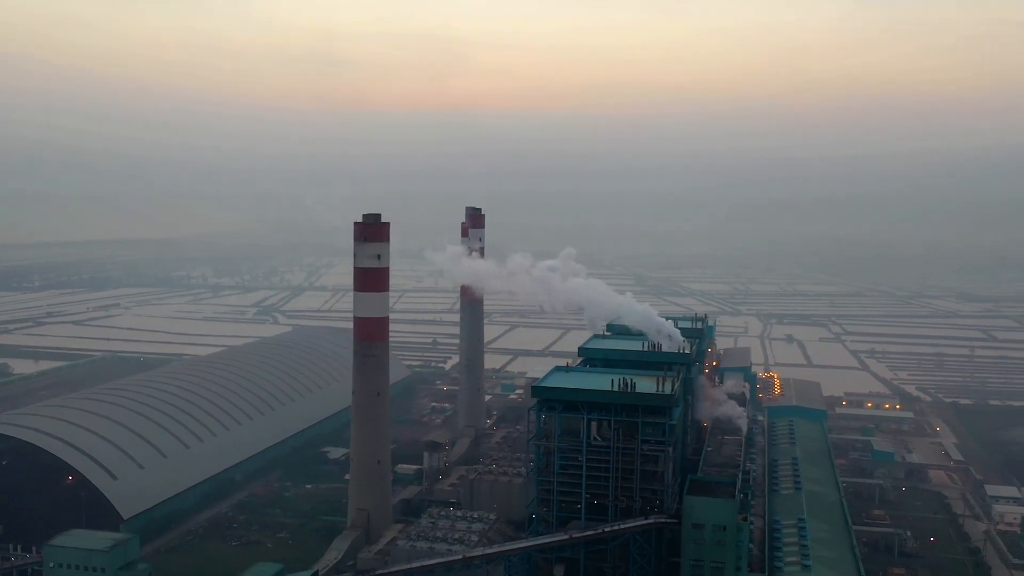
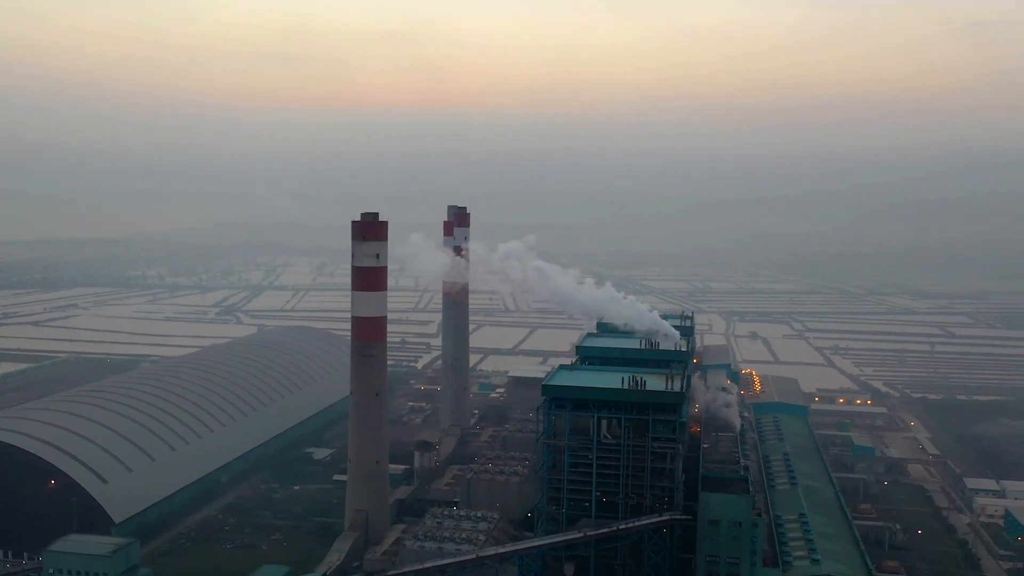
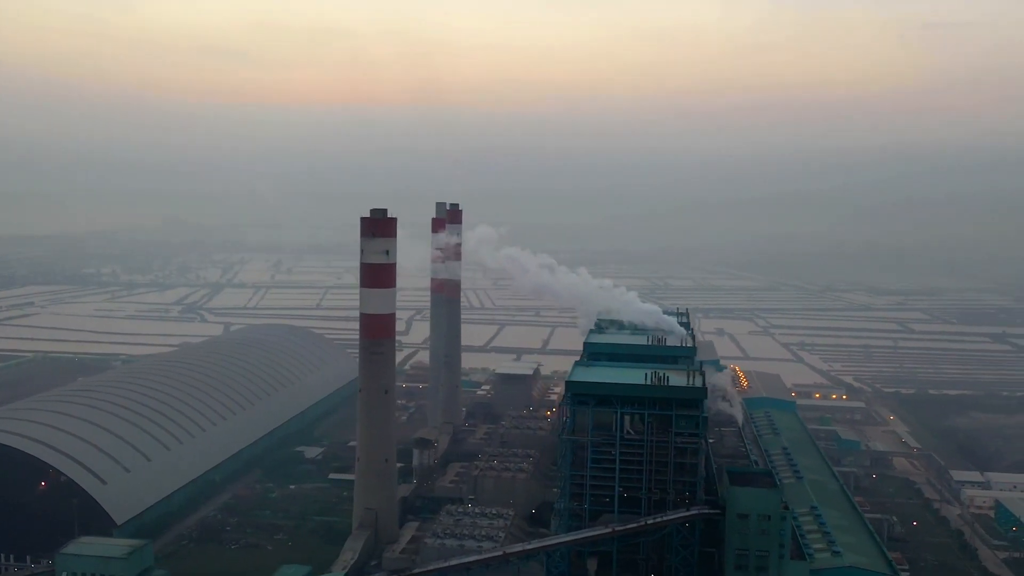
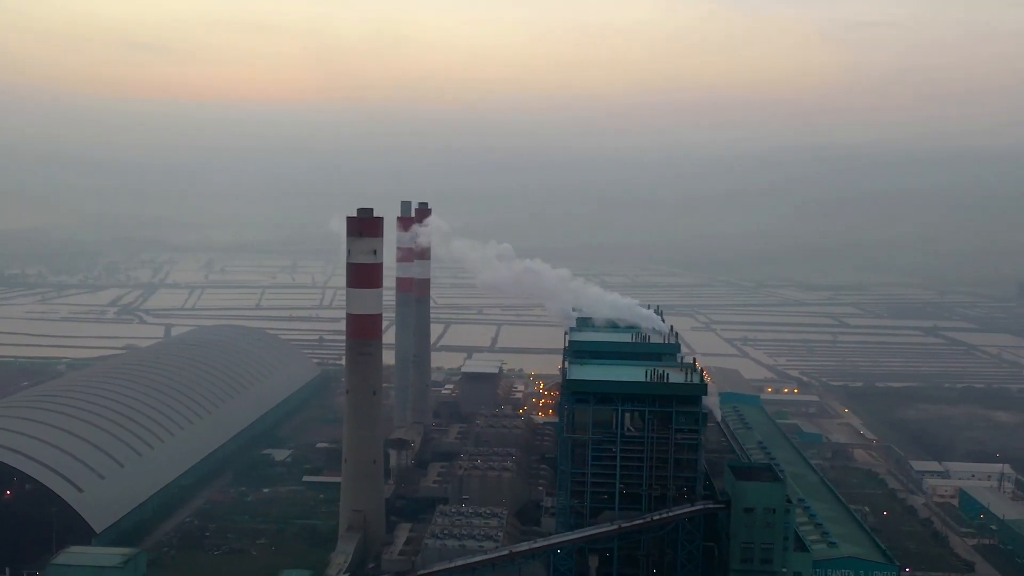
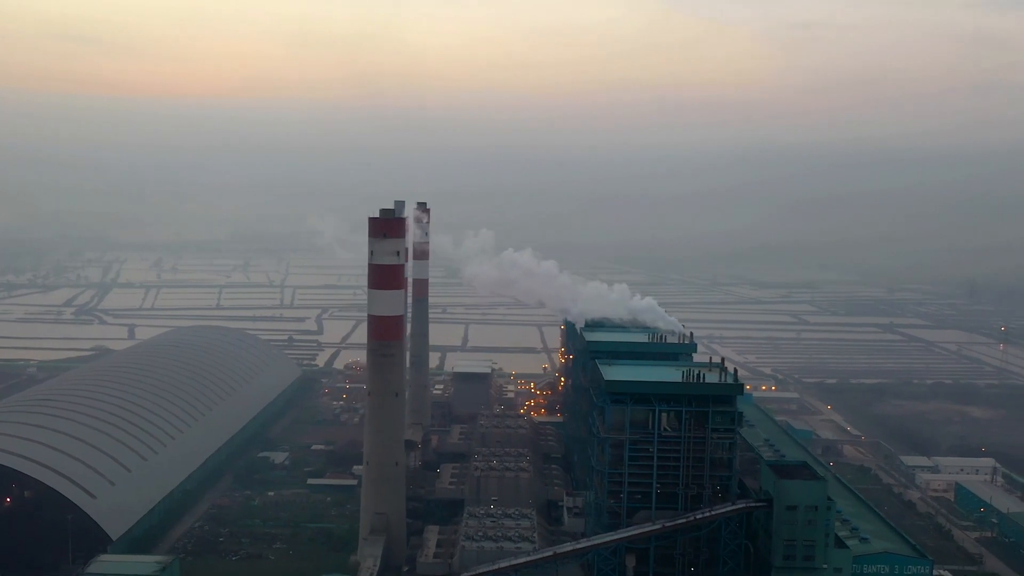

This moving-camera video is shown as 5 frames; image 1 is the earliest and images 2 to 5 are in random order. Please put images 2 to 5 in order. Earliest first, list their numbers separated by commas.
2, 3, 4, 5
